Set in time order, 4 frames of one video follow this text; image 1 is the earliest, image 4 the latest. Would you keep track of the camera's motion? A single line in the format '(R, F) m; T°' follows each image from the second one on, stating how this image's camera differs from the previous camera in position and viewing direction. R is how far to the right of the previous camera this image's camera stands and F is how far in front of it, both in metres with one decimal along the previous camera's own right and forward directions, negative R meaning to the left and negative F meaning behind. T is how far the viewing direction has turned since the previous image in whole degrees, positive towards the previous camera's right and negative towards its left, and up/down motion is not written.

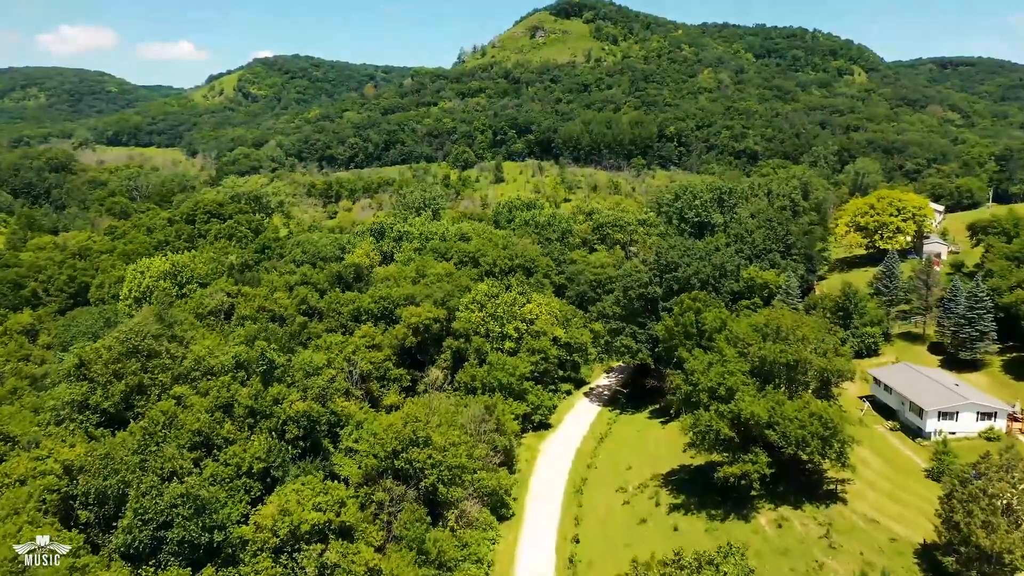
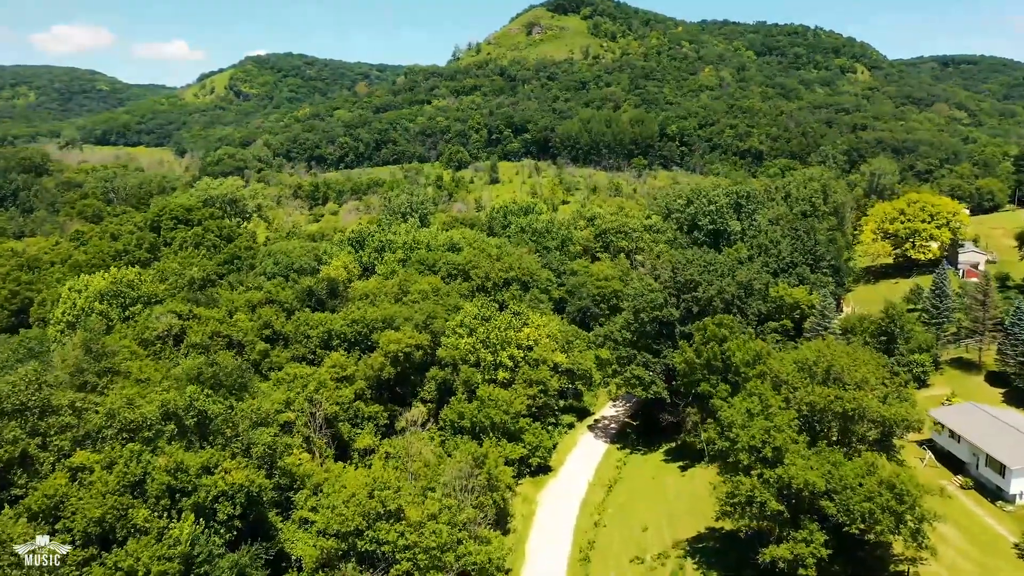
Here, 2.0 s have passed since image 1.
(+0.2, +8.4) m; 0°
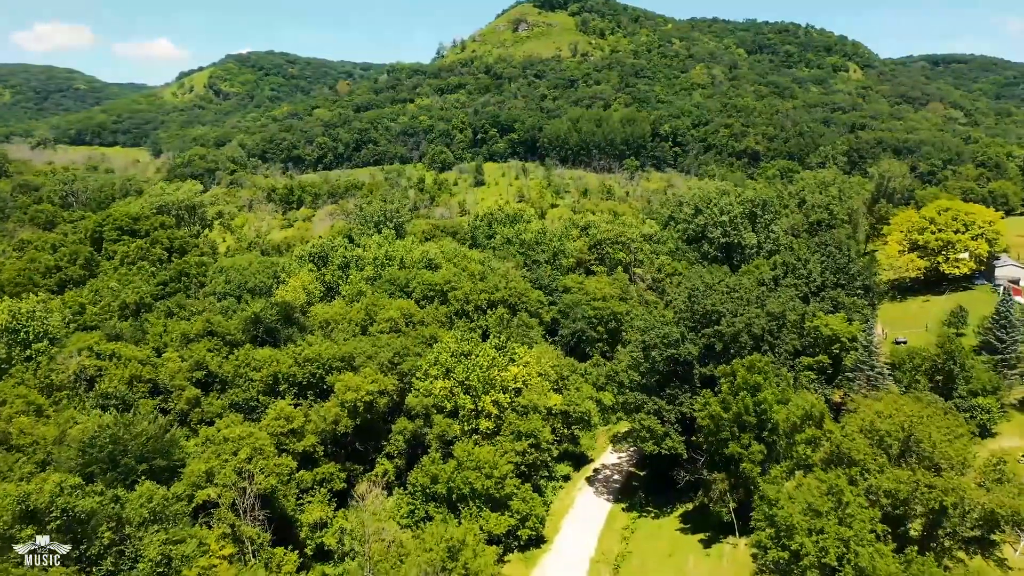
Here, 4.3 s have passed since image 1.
(+0.3, +9.4) m; +1°
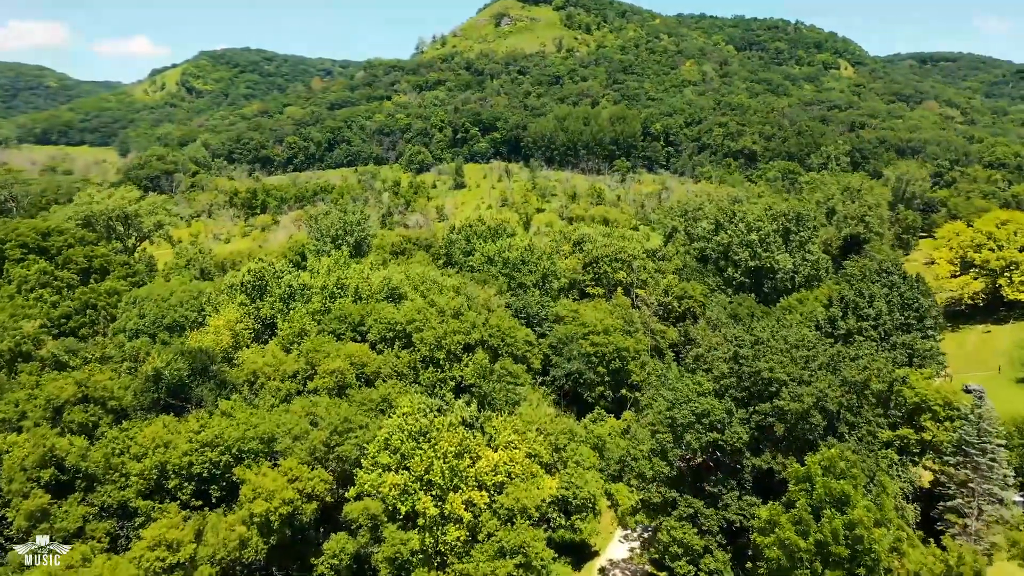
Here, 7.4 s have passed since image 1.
(+0.3, +12.5) m; +1°
